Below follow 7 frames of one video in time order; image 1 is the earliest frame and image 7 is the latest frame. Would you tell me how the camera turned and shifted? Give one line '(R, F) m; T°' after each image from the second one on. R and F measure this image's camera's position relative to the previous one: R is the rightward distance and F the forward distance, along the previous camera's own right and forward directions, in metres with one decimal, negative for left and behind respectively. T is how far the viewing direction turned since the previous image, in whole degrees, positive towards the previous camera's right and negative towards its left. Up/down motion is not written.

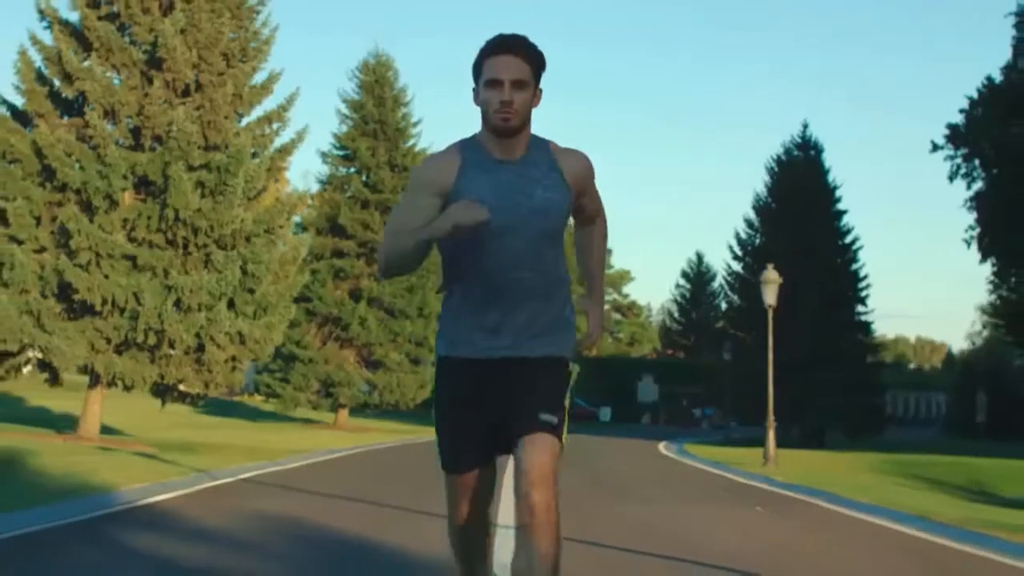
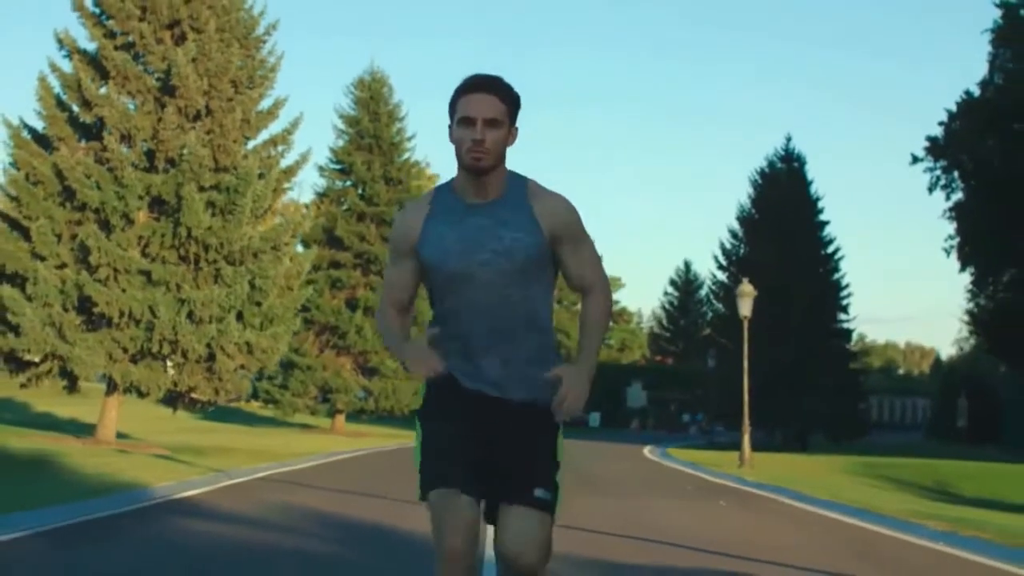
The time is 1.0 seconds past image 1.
(0.0, -1.9) m; 0°
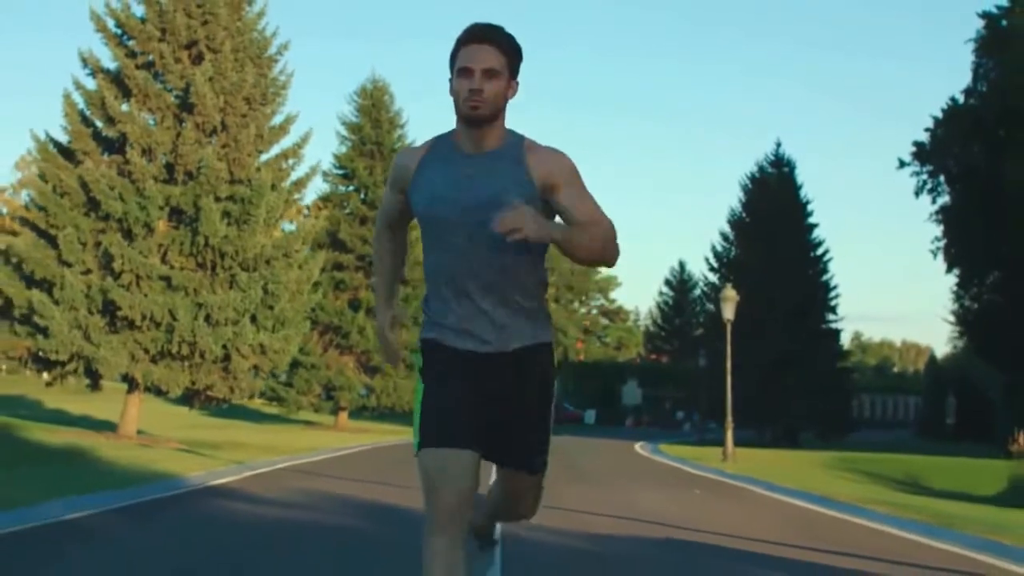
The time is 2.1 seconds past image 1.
(0.0, -2.0) m; 0°
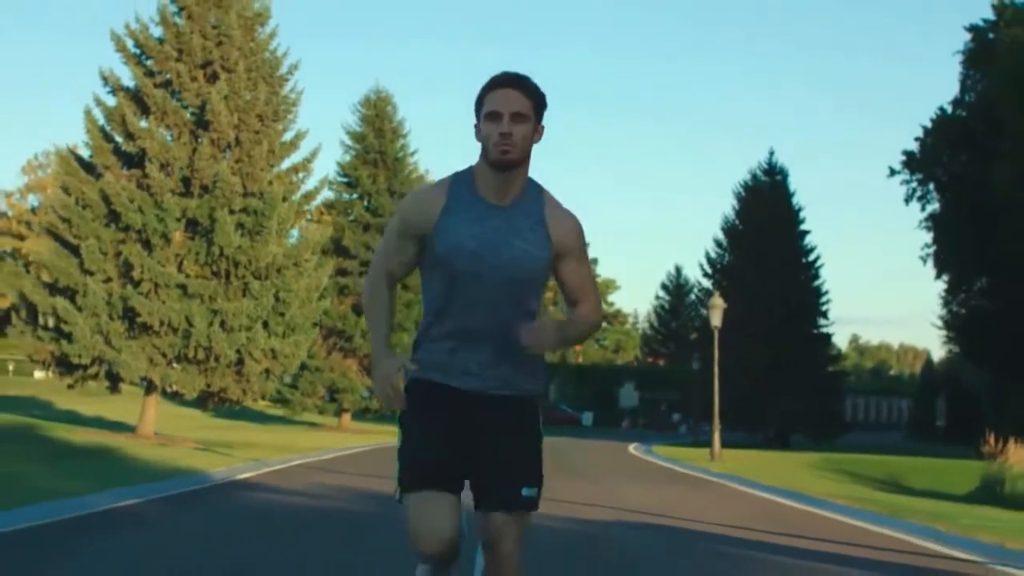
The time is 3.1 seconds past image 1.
(0.0, -1.7) m; 0°
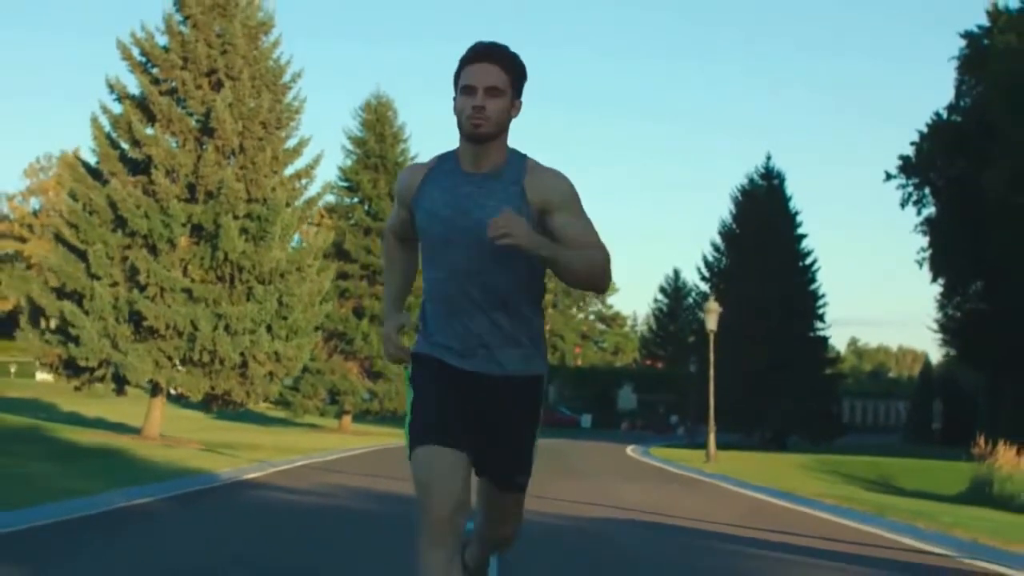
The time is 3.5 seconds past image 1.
(0.0, -0.6) m; 0°
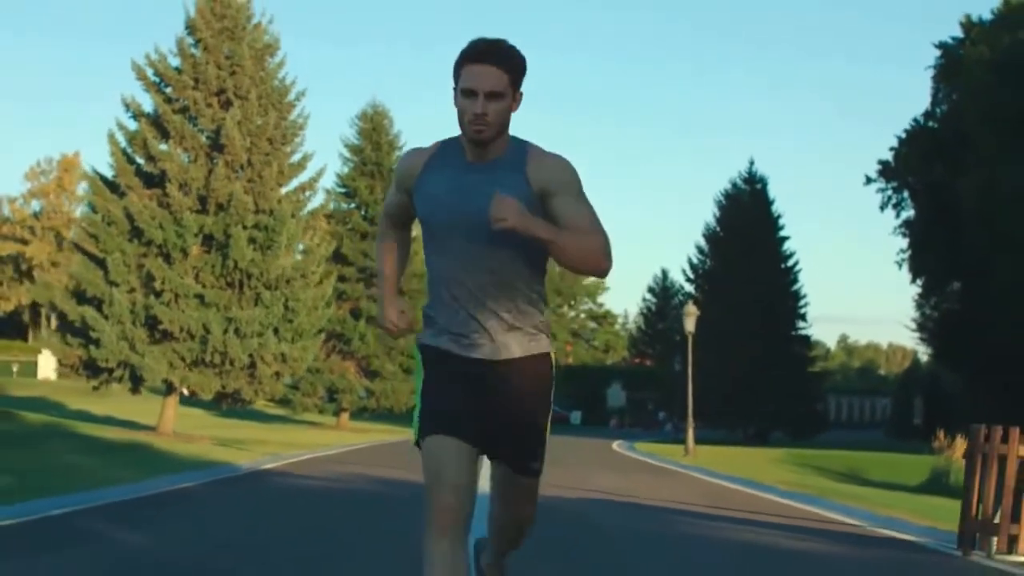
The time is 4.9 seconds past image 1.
(0.0, -2.4) m; 0°
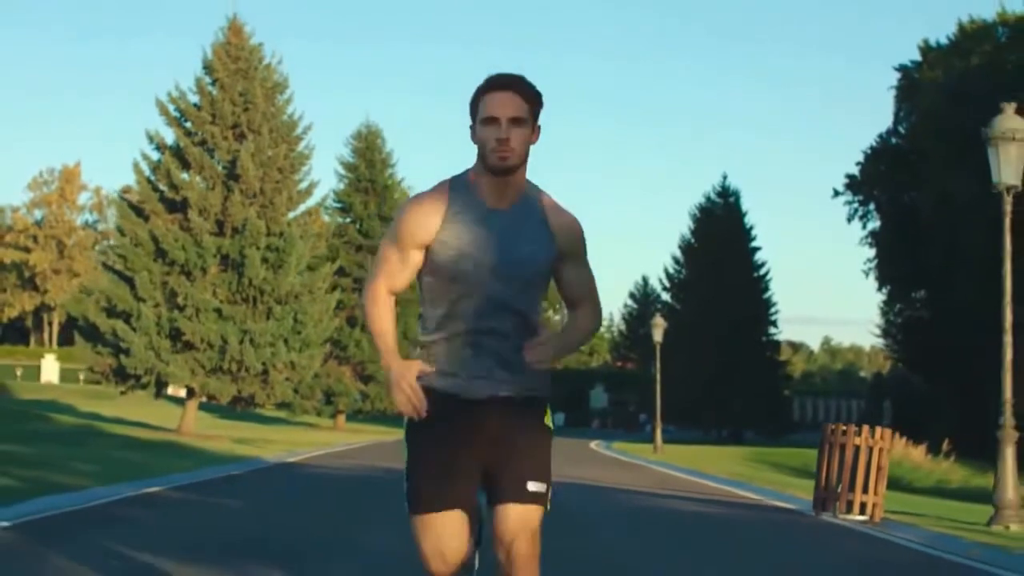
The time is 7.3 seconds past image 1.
(0.0, -4.2) m; +1°
